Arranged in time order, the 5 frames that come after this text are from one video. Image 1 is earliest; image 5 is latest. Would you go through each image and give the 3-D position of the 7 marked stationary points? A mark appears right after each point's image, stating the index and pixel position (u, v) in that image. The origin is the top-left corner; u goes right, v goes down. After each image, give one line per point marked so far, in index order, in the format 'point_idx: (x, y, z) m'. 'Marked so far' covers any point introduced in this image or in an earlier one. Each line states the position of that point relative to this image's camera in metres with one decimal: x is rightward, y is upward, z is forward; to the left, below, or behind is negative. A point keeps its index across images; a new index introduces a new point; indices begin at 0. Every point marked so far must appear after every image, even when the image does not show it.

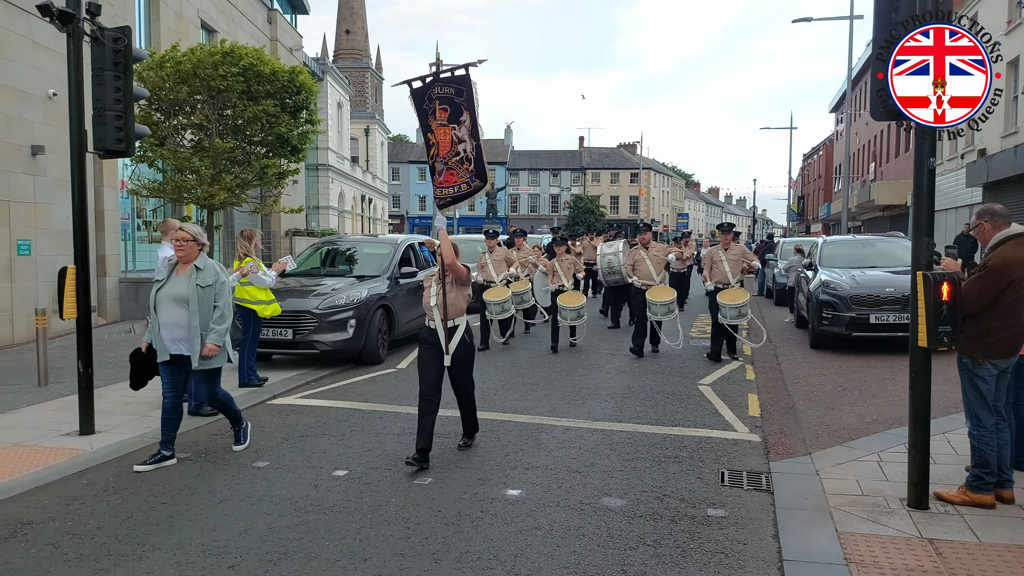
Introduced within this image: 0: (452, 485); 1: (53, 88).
0: (-0.4, -1.5, +5.4) m
1: (-9.9, +4.3, +15.6) m
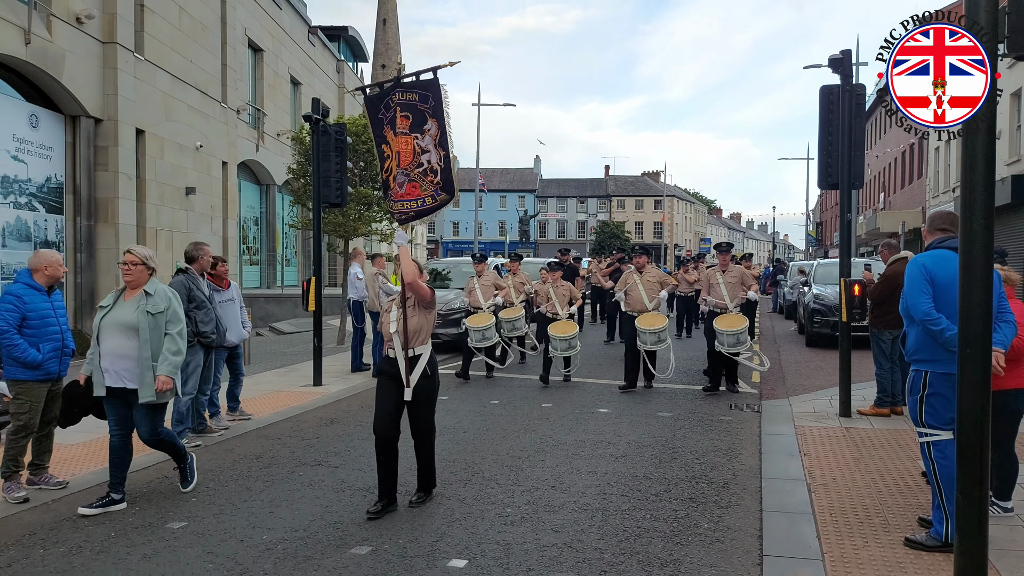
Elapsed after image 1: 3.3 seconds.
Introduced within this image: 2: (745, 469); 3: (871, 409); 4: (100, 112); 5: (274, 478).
0: (+0.7, -1.5, +8.9) m
1: (-8.4, +4.0, +19.6) m
2: (+2.0, -1.6, +6.3) m
3: (+4.1, -1.4, +8.2) m
4: (-8.8, +3.8, +15.6) m
5: (-2.0, -1.6, +6.1) m
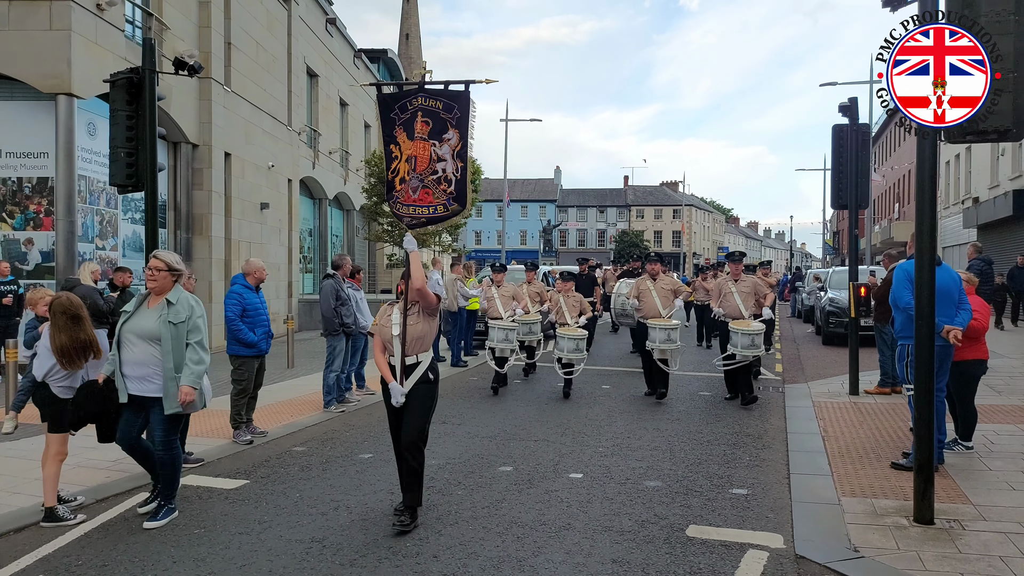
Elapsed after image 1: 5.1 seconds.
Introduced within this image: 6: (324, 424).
0: (+1.7, -1.5, +10.9) m
1: (-7.2, +3.8, +21.8) m
2: (+3.0, -1.6, +8.2) m
3: (+5.0, -1.4, +10.1) m
4: (-7.7, +3.7, +17.8) m
5: (-1.1, -1.6, +8.1) m
6: (-2.2, -1.6, +8.4) m
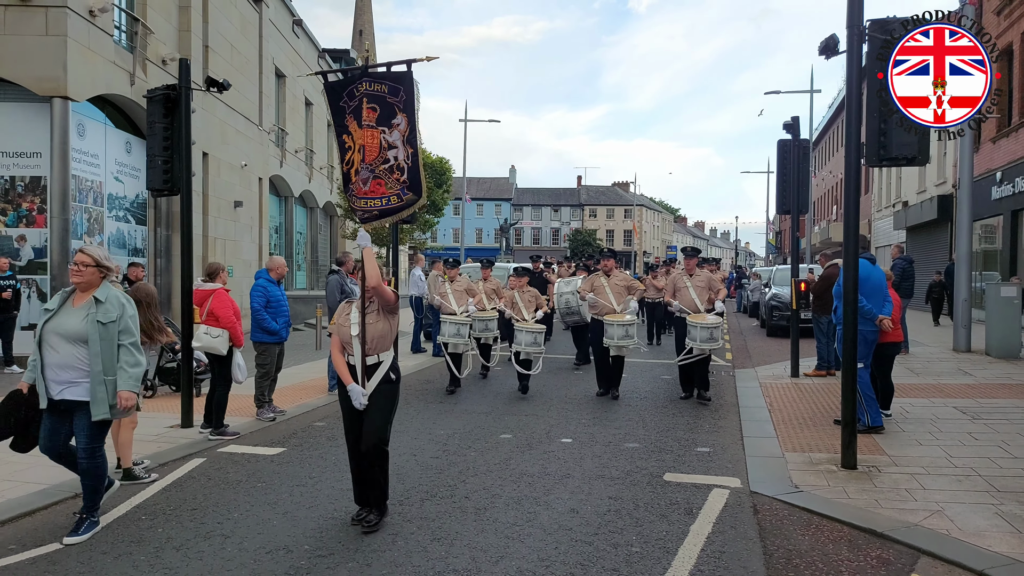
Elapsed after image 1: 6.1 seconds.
0: (+1.3, -1.4, +12.1) m
1: (-8.3, +3.9, +22.3) m
2: (+2.8, -1.5, +9.5) m
3: (+4.8, -1.3, +11.5) m
4: (-8.5, +3.8, +18.3) m
5: (-1.2, -1.6, +9.1) m
6: (-2.3, -1.5, +9.4) m
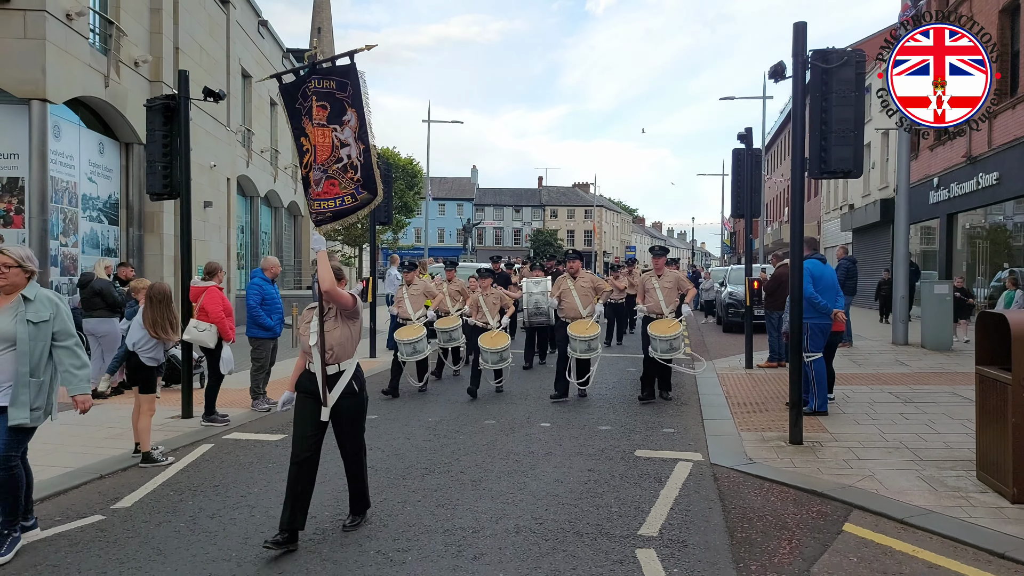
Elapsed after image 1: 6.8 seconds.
0: (+0.9, -1.4, +12.8) m
1: (-9.3, +4.0, +22.5) m
2: (+2.5, -1.5, +10.4) m
3: (+4.3, -1.3, +12.4) m
4: (-9.3, +3.8, +18.5) m
5: (-1.5, -1.6, +9.7) m
6: (-2.6, -1.5, +9.9) m
